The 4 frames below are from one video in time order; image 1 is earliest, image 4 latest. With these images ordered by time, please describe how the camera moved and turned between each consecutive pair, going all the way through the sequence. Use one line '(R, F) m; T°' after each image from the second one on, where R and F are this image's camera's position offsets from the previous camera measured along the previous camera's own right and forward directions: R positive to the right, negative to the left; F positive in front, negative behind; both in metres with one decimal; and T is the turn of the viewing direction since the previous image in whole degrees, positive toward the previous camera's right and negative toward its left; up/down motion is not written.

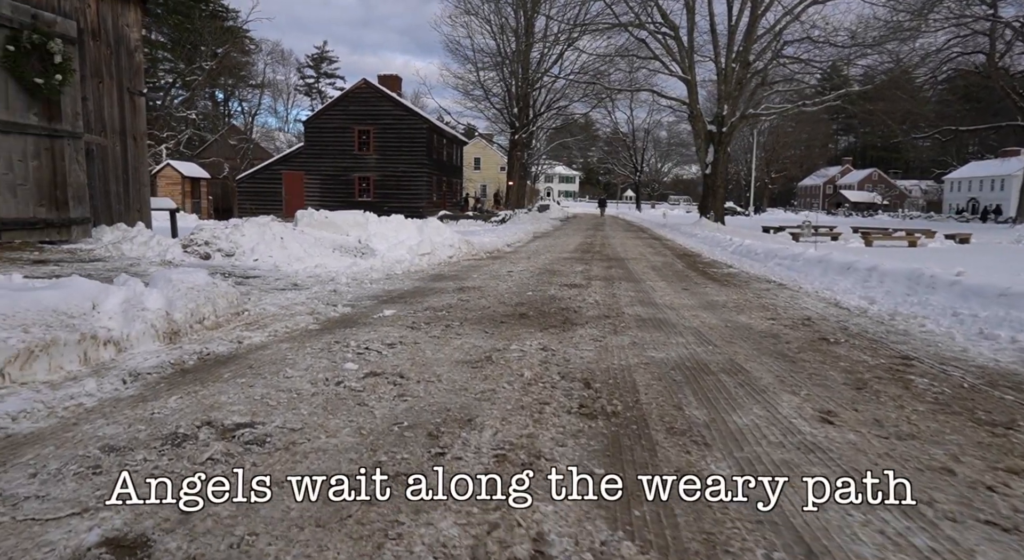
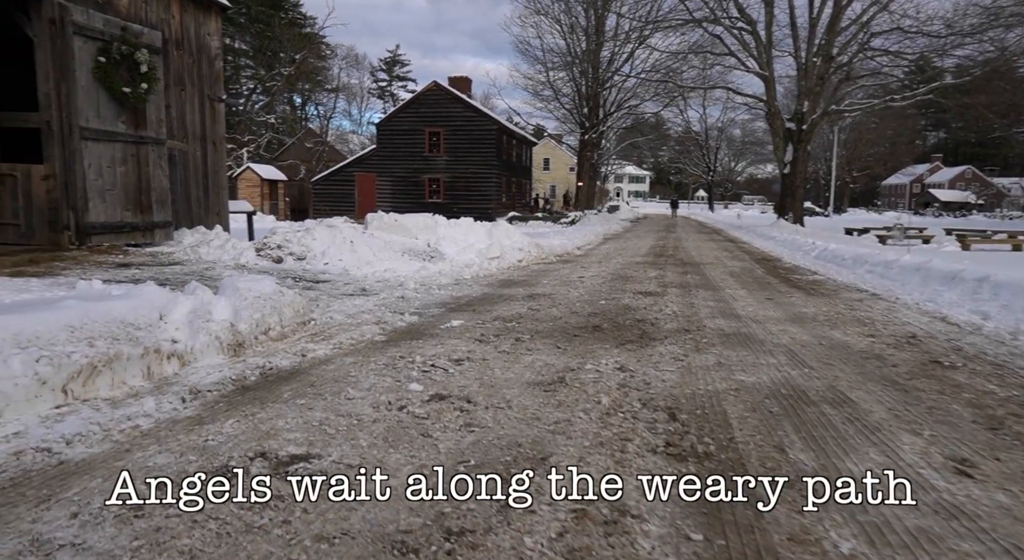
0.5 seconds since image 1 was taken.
(0.0, +0.3) m; -6°
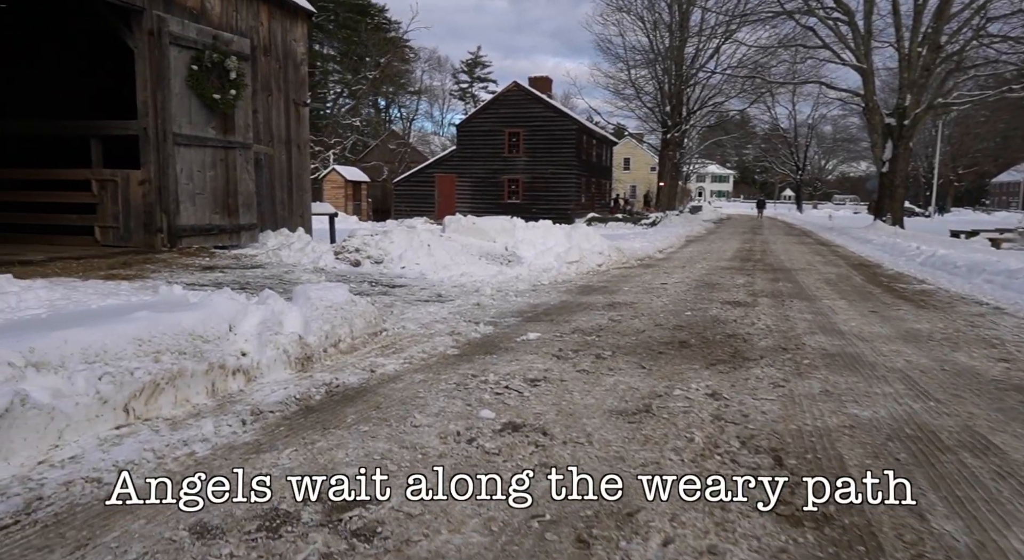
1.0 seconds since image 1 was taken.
(0.0, +0.3) m; -7°
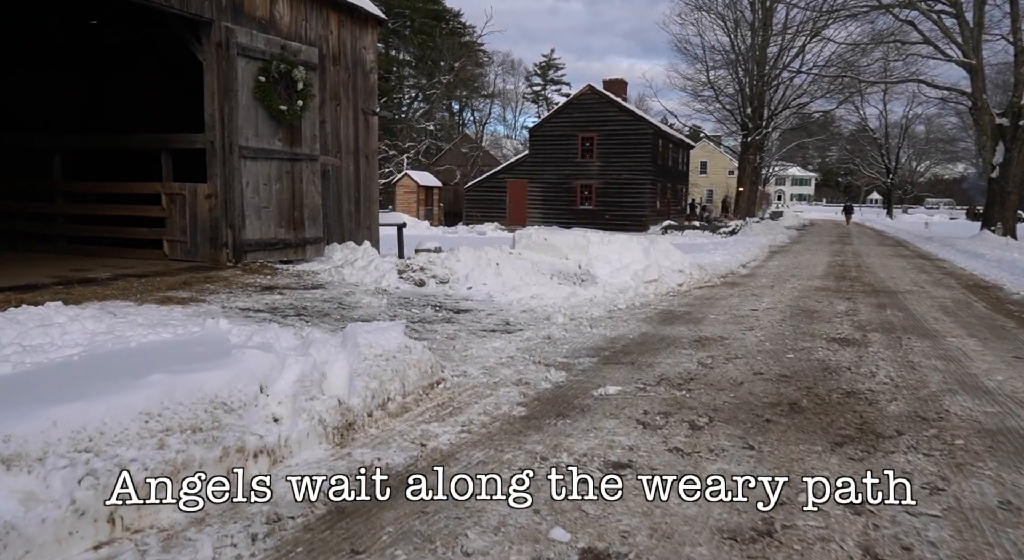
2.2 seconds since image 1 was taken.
(0.0, +0.6) m; -6°
